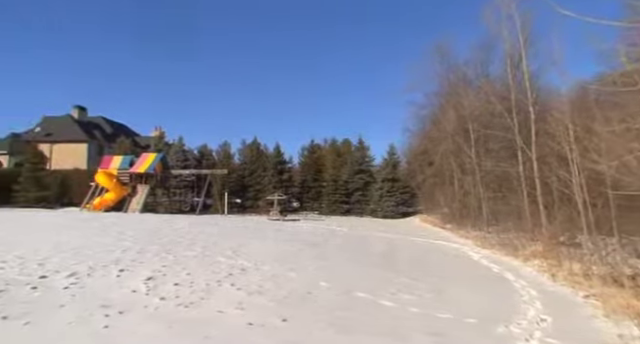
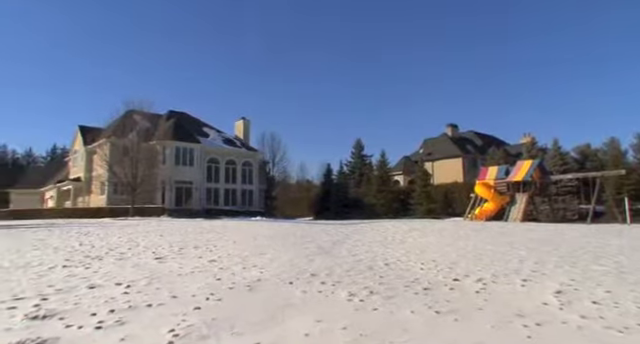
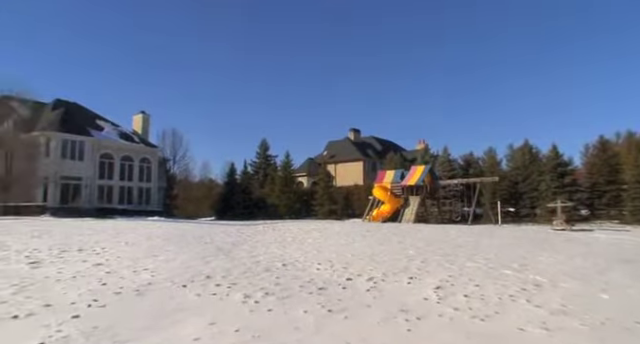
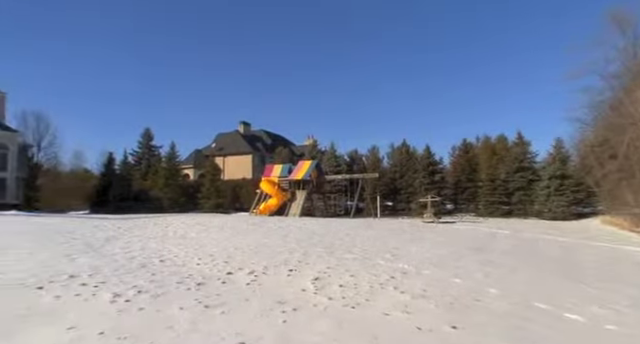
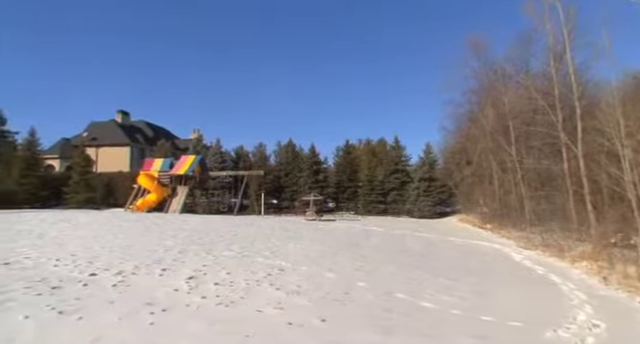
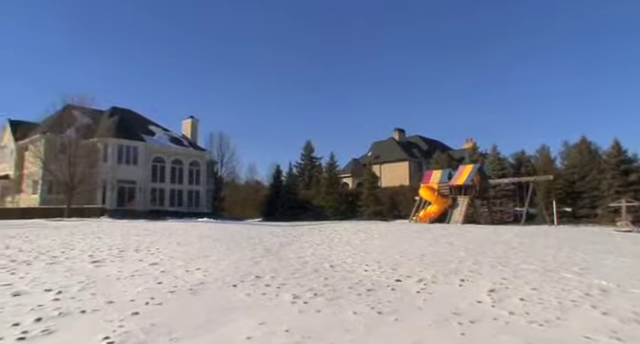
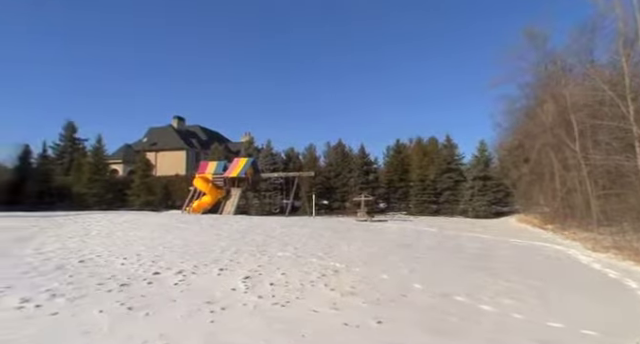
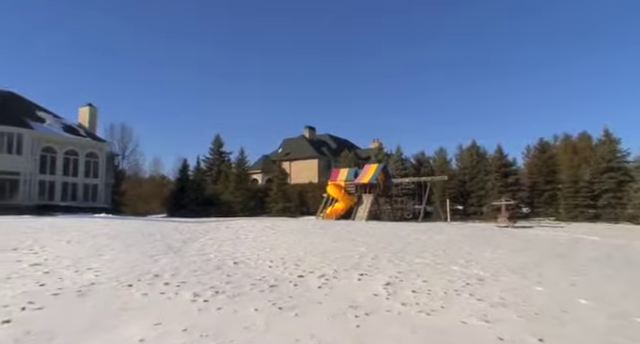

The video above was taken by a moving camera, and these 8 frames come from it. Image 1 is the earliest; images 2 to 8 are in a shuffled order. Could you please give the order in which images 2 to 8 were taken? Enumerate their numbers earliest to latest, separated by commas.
5, 7, 4, 8, 3, 6, 2
